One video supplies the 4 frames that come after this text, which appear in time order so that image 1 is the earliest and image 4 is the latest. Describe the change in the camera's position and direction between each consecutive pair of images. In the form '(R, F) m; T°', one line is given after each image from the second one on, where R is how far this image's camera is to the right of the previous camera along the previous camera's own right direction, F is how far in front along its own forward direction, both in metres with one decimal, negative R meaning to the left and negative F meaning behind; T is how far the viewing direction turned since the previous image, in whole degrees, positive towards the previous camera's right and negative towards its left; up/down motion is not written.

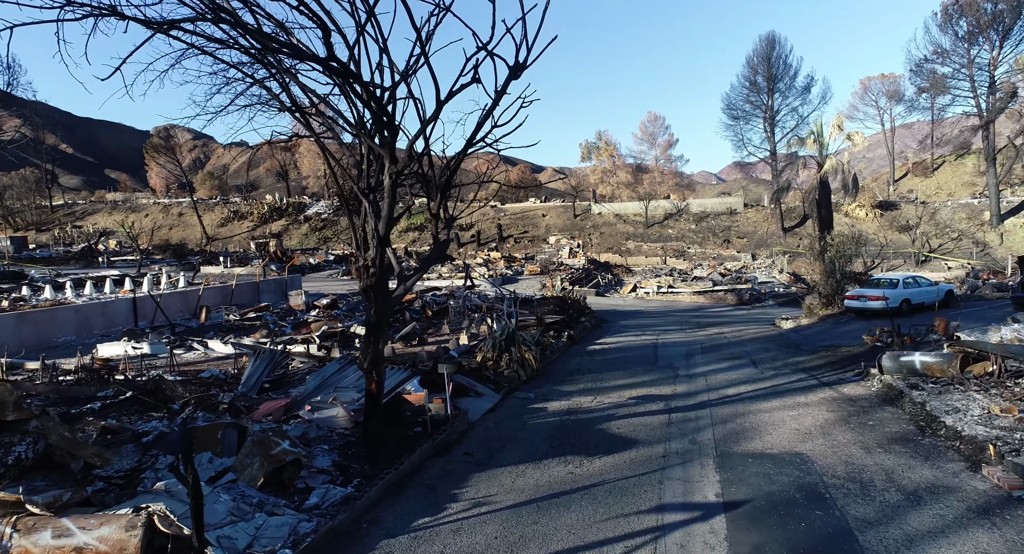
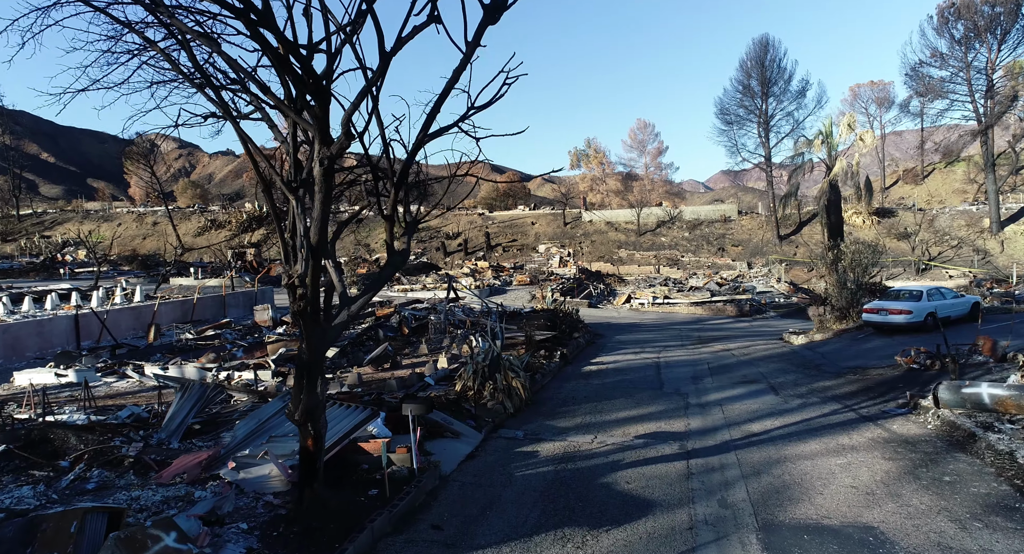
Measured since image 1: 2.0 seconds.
(+0.1, +1.6) m; +1°
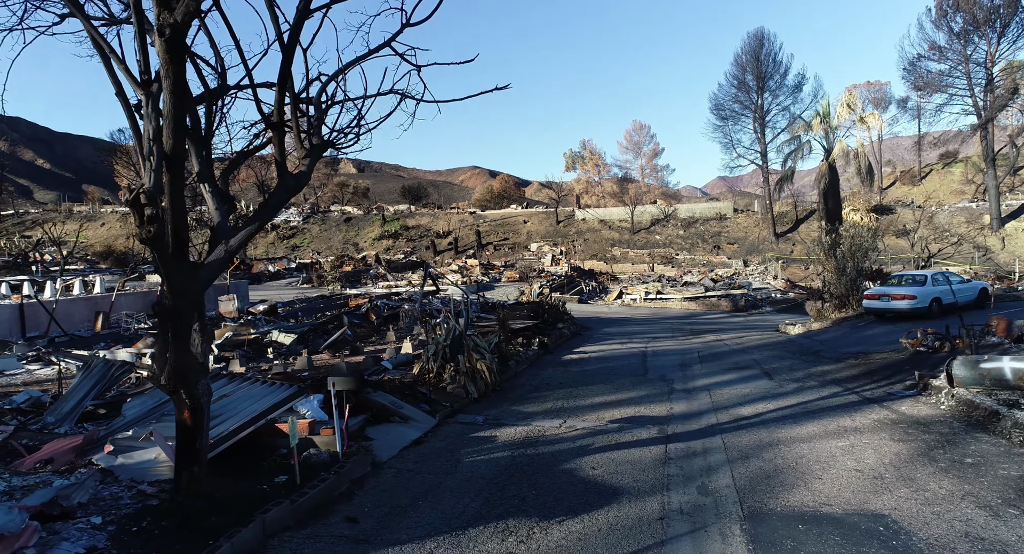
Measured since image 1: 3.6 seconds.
(+0.5, +0.9) m; 0°
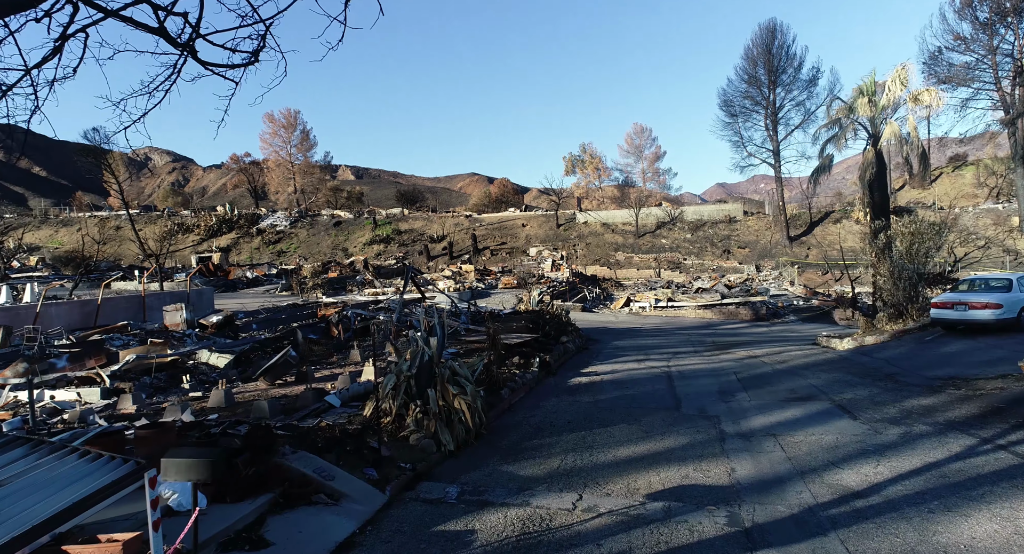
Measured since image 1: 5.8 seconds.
(+0.1, +2.4) m; 0°
